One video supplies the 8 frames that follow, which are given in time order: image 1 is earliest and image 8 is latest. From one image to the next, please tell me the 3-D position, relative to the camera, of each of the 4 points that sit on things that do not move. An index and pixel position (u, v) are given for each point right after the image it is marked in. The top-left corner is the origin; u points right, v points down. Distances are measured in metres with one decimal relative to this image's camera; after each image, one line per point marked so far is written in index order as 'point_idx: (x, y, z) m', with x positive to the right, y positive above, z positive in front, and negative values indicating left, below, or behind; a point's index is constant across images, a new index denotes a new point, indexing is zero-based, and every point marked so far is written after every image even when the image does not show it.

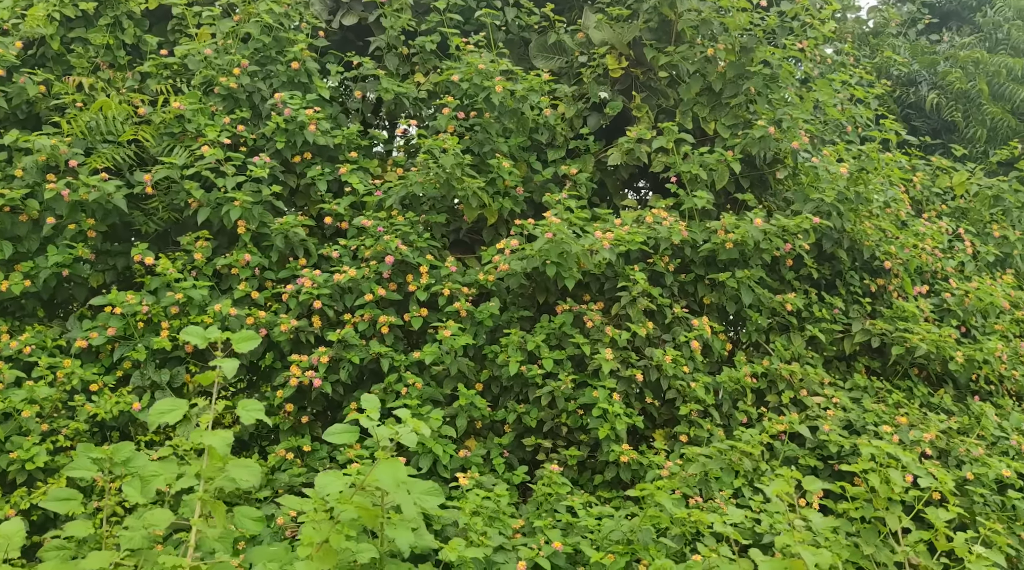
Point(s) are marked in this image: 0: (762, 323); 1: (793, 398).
0: (+1.1, -0.2, +4.5) m
1: (+1.3, -0.5, +4.5) m
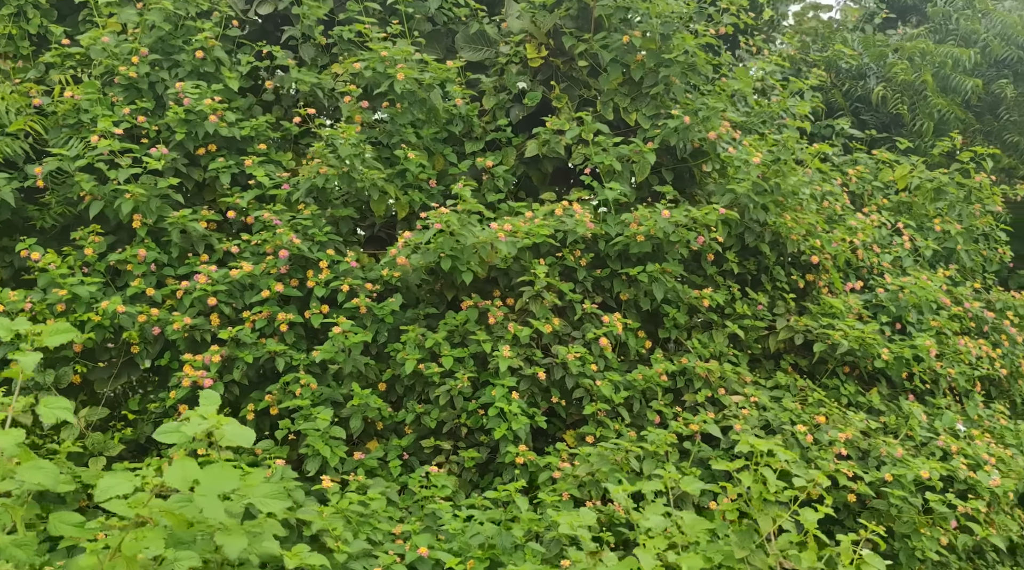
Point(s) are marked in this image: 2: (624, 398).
0: (+0.7, -0.2, +4.4) m
1: (+0.9, -0.5, +4.3) m
2: (+0.5, -0.5, +4.1) m
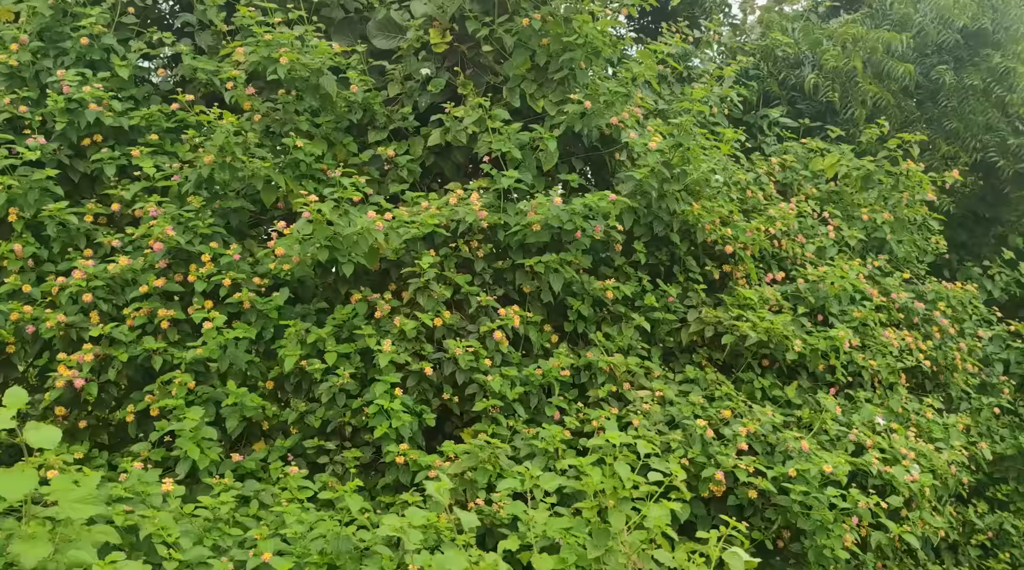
0: (+0.3, -0.1, +4.2) m
1: (+0.4, -0.5, +4.1) m
2: (0.0, -0.4, +3.9) m
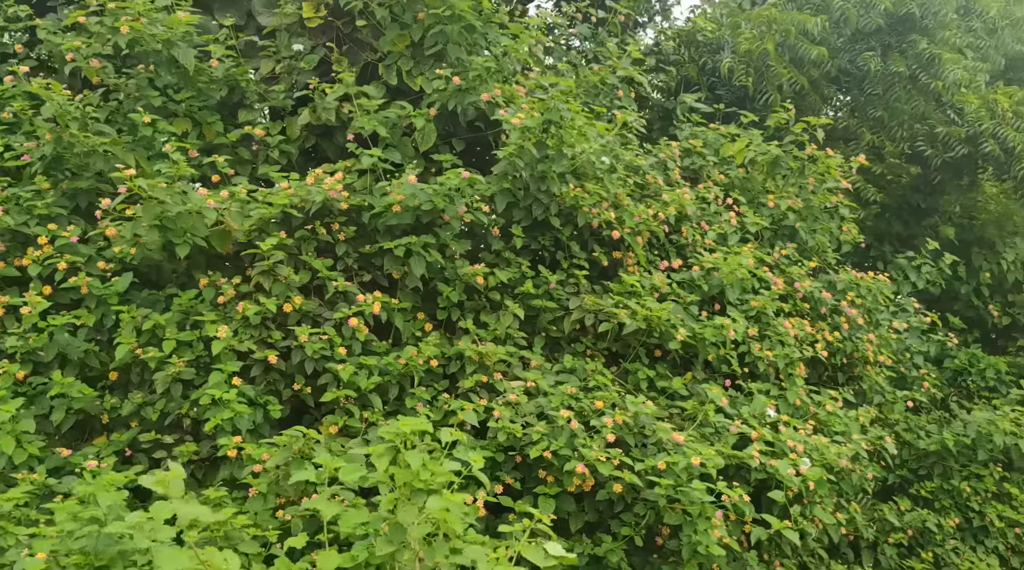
0: (-0.2, -0.1, +4.0) m
1: (-0.1, -0.4, +3.9) m
2: (-0.5, -0.4, +3.7) m
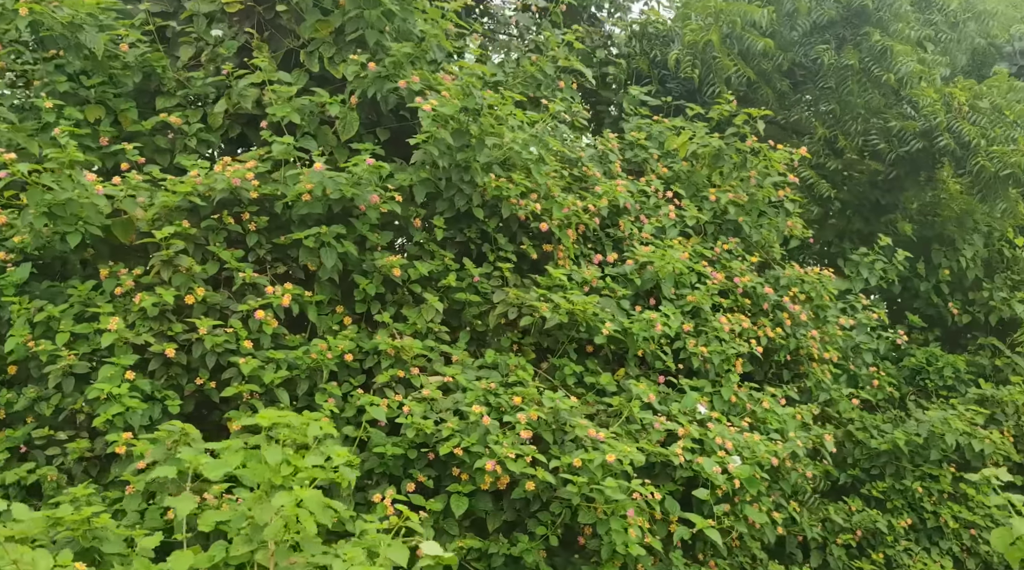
0: (-0.6, 0.0, +3.9) m
1: (-0.4, -0.4, +3.8) m
2: (-0.8, -0.3, +3.6) m
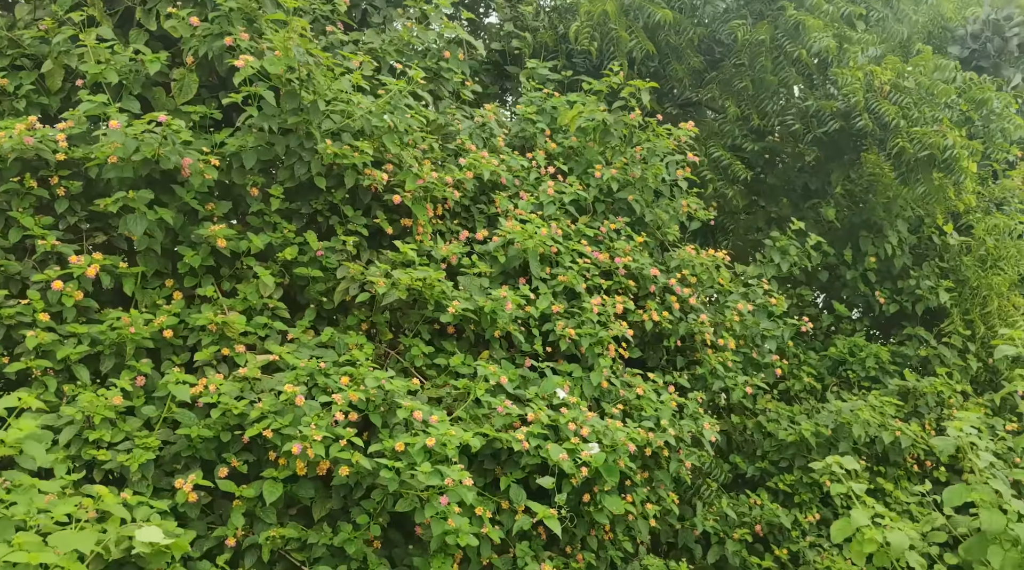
0: (-1.2, +0.1, +3.6) m
1: (-1.0, -0.3, +3.6) m
2: (-1.4, -0.2, +3.3) m
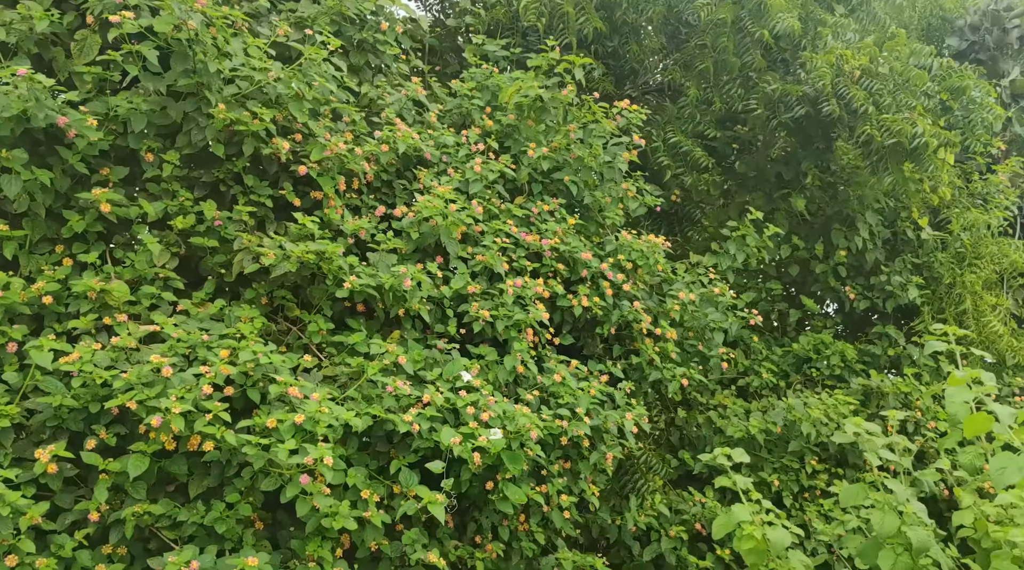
0: (-1.5, +0.2, +3.5) m
1: (-1.4, -0.1, +3.4) m
2: (-1.8, -0.1, +3.2) m
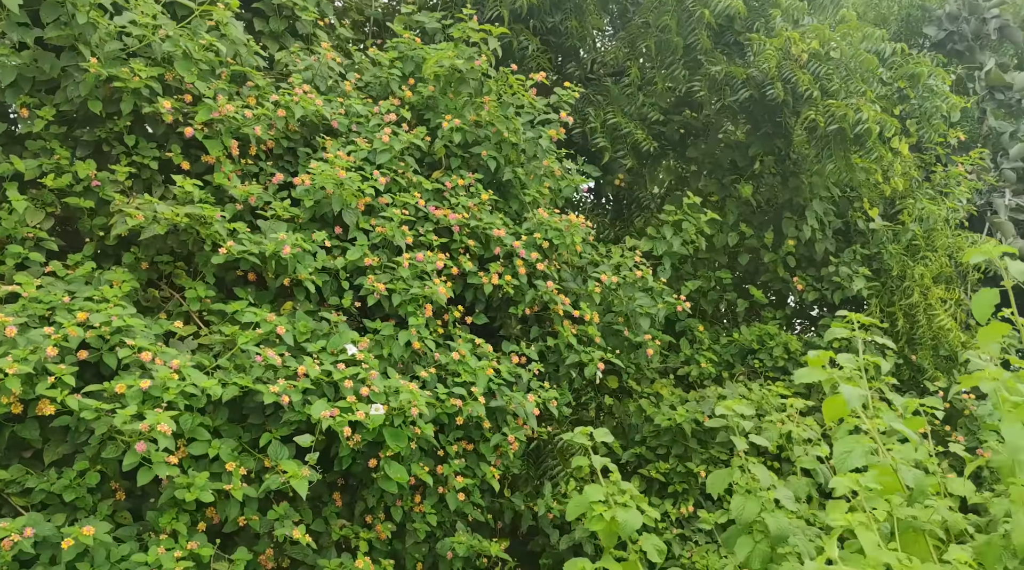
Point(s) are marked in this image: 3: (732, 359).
0: (-1.9, +0.3, +3.4) m
1: (-1.8, 0.0, +3.3) m
2: (-2.2, 0.0, +3.1) m
3: (+1.3, -0.4, +6.1) m
